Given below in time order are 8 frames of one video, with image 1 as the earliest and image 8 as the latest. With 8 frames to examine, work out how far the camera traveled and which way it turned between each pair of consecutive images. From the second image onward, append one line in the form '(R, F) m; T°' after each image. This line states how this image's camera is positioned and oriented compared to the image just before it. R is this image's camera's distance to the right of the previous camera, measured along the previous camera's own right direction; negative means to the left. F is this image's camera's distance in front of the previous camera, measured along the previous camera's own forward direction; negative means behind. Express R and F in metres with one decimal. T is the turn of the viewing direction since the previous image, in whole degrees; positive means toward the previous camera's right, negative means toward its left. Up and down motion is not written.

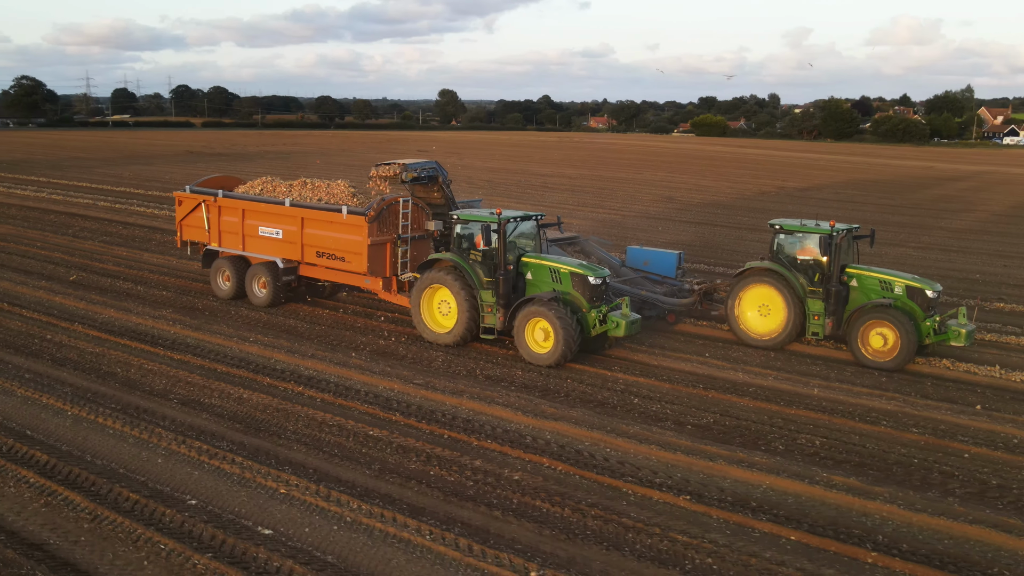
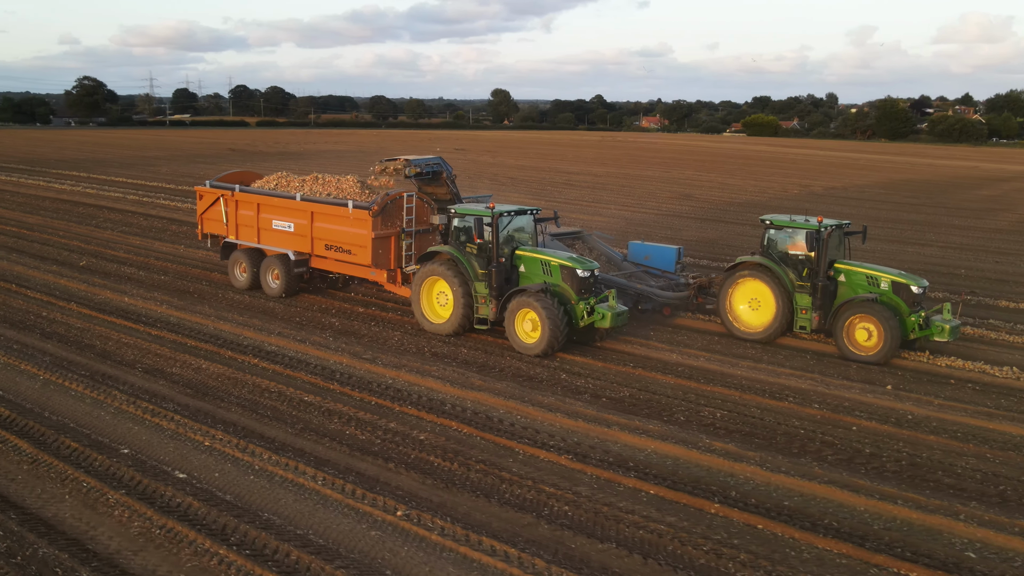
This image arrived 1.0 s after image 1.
(+1.0, -0.6) m; -3°
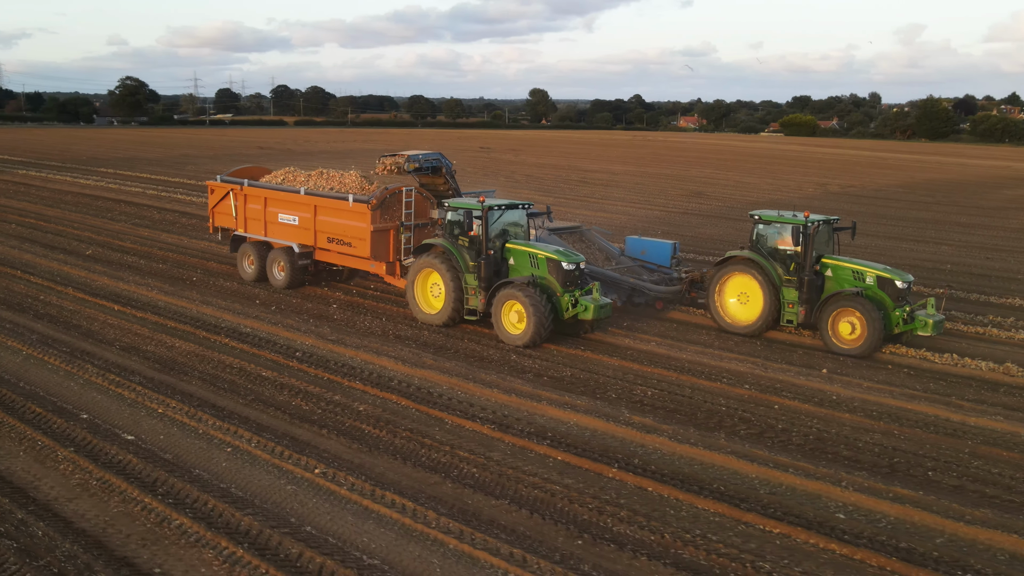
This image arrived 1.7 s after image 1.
(+0.8, -0.4) m; -2°
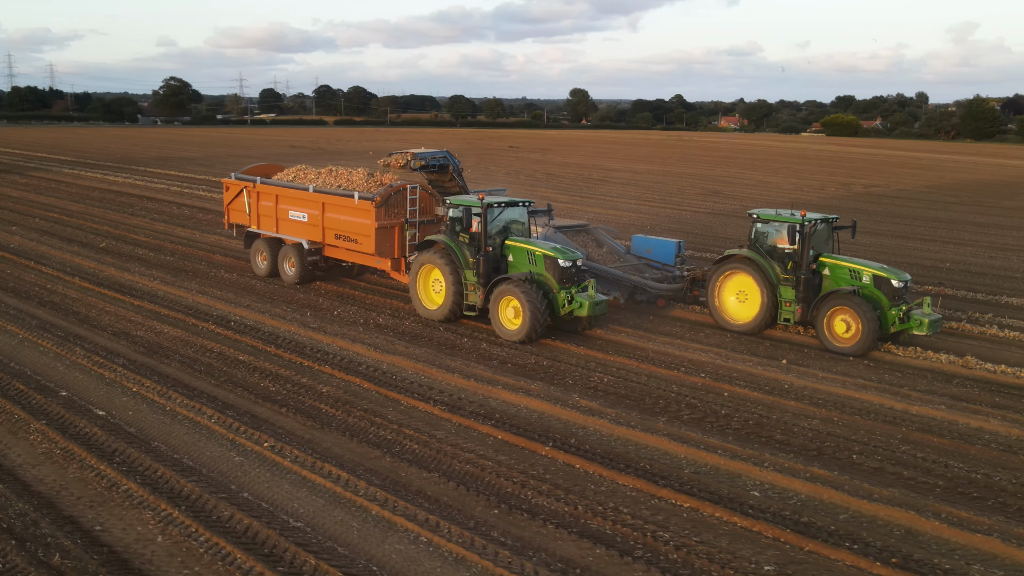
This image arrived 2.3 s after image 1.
(+0.6, -0.3) m; -2°
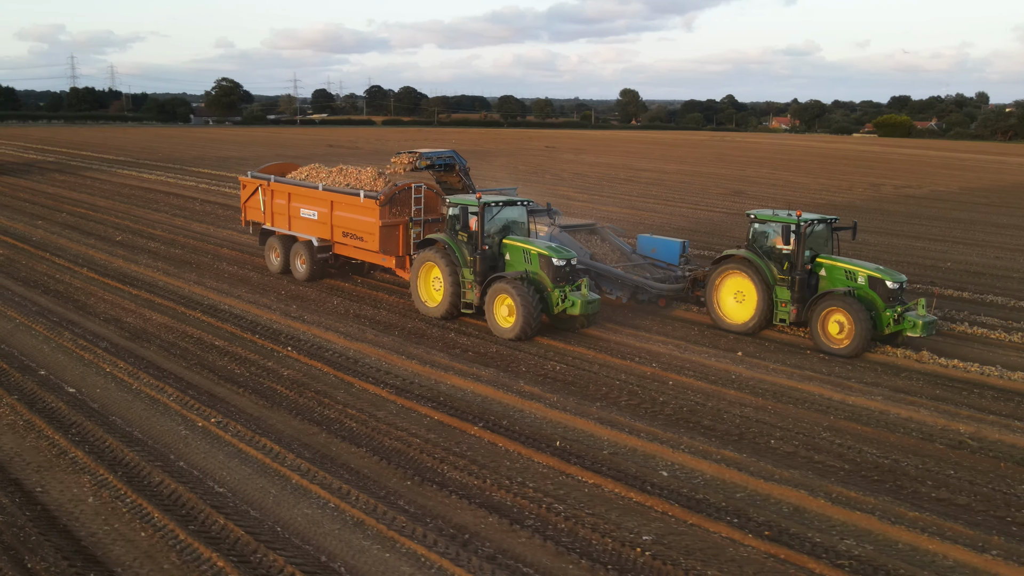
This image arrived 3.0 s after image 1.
(+0.8, -0.3) m; -3°
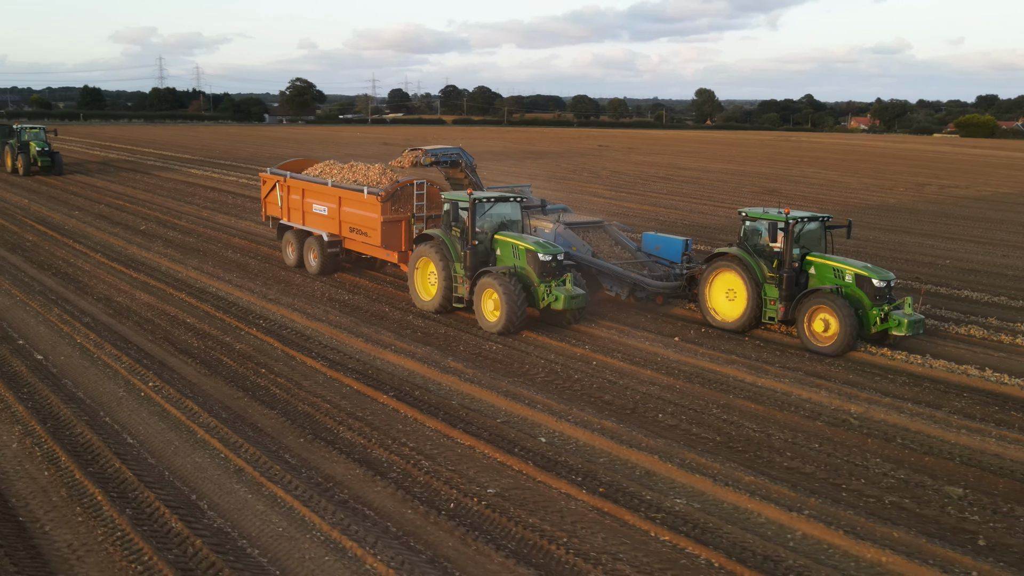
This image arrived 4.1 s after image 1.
(+1.2, -0.5) m; -4°
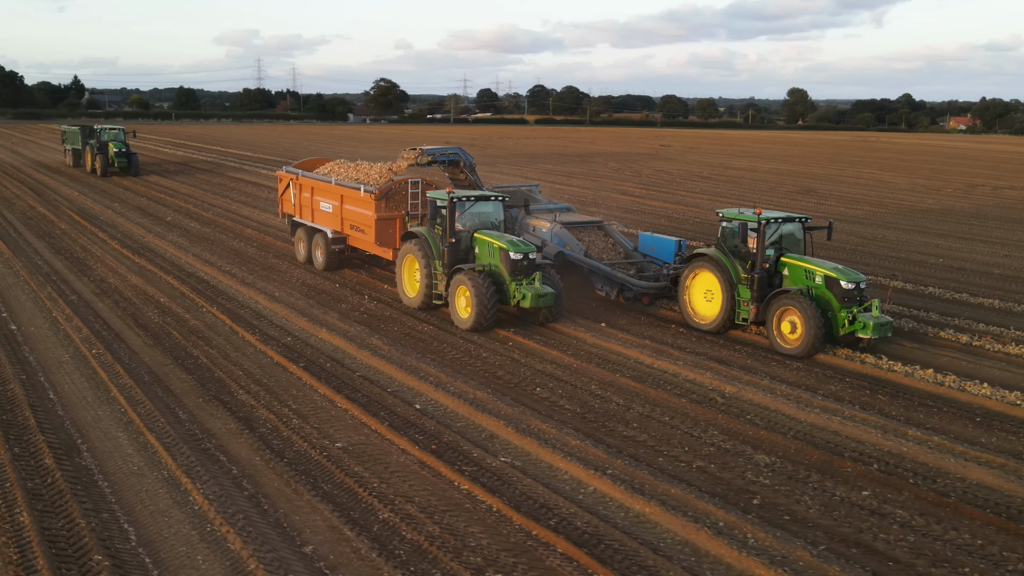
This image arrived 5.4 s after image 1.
(+1.5, -0.6) m; -5°
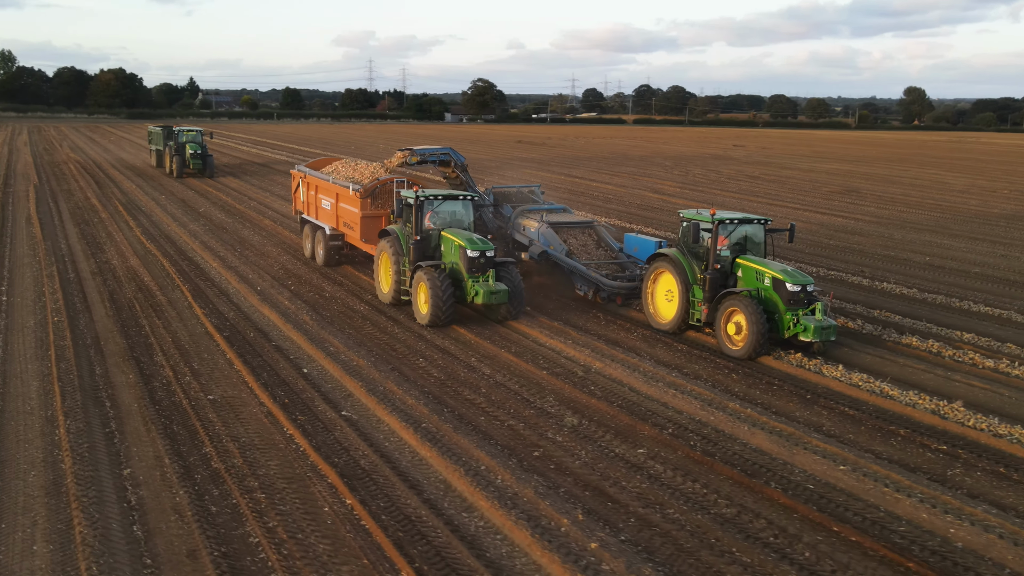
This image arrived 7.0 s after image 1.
(+1.9, -0.7) m; -6°
